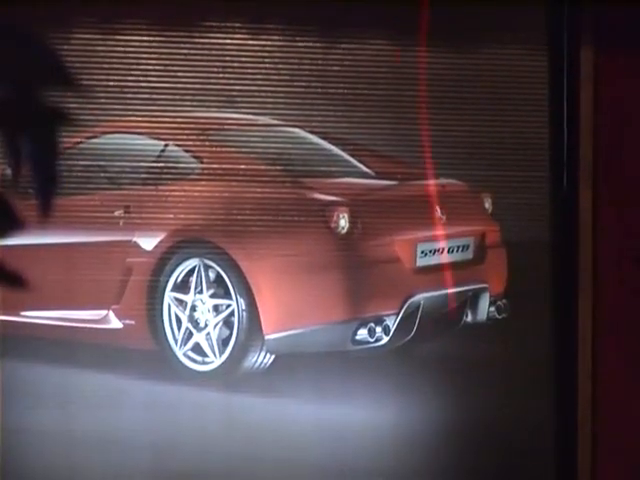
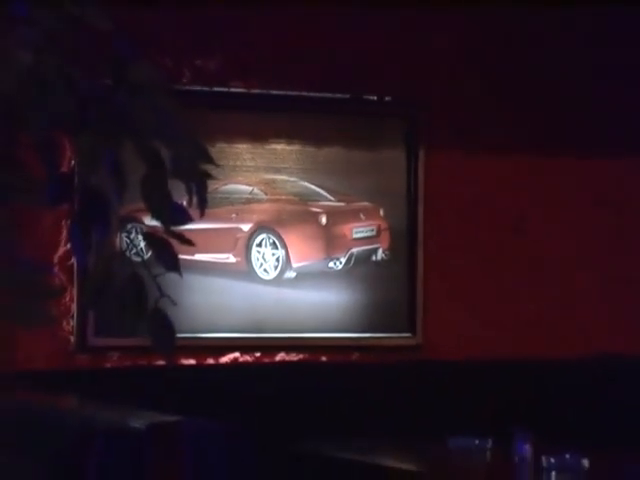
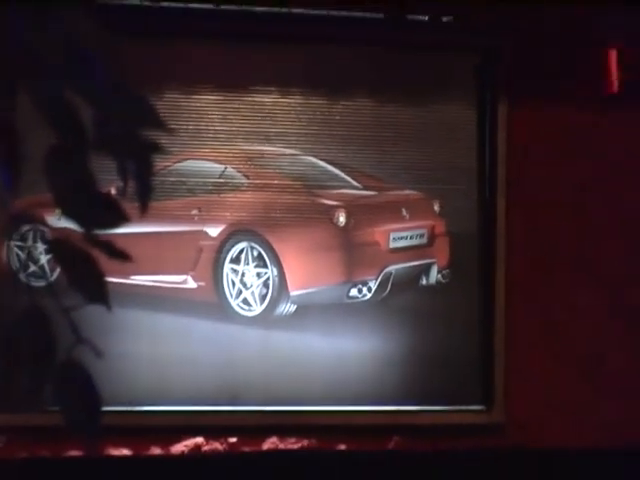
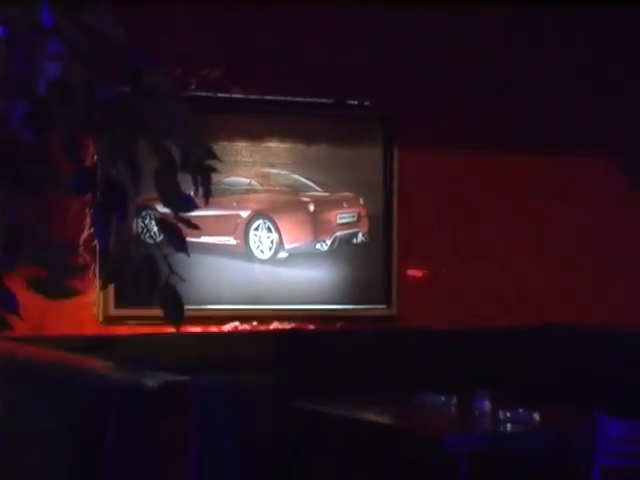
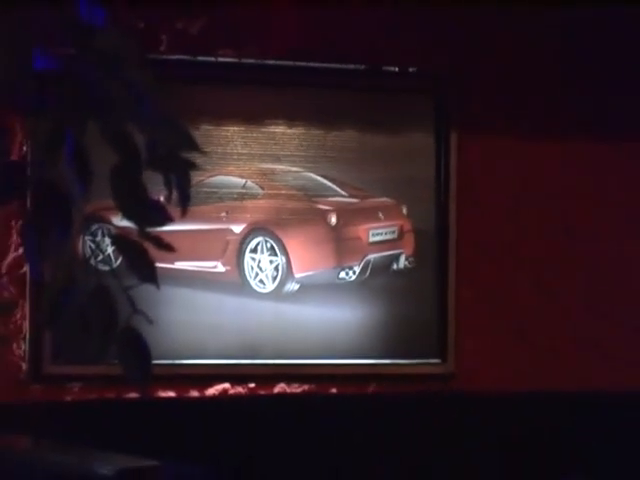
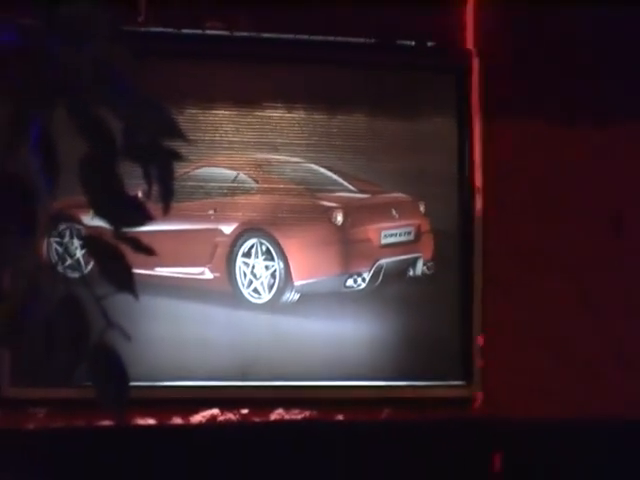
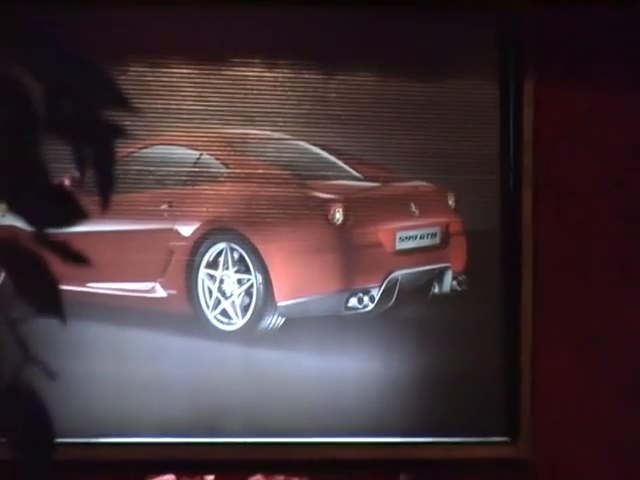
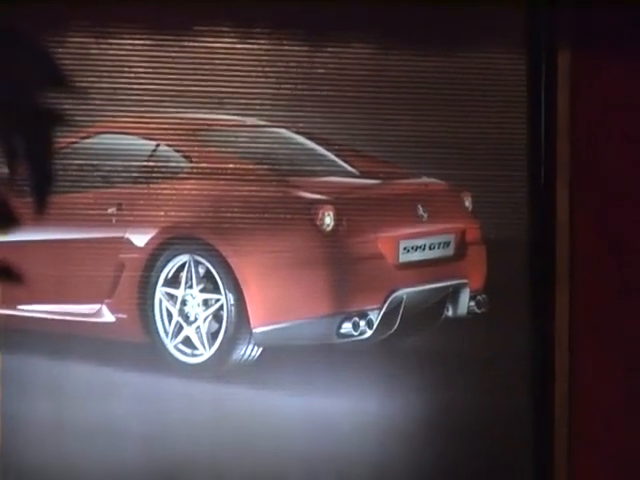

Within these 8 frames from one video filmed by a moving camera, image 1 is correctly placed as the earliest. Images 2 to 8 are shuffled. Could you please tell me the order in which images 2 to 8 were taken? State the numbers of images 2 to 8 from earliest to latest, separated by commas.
8, 7, 3, 6, 5, 2, 4
